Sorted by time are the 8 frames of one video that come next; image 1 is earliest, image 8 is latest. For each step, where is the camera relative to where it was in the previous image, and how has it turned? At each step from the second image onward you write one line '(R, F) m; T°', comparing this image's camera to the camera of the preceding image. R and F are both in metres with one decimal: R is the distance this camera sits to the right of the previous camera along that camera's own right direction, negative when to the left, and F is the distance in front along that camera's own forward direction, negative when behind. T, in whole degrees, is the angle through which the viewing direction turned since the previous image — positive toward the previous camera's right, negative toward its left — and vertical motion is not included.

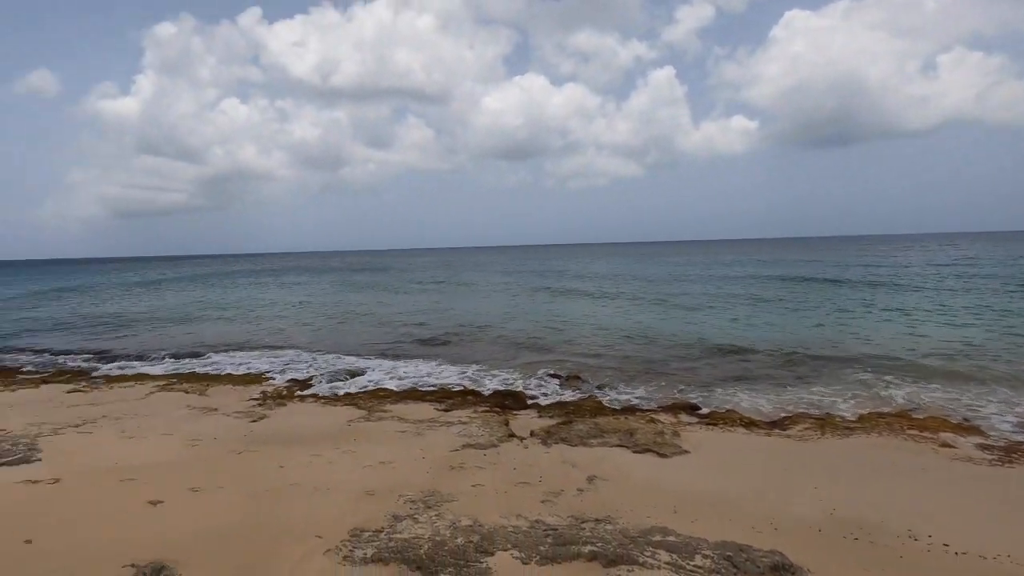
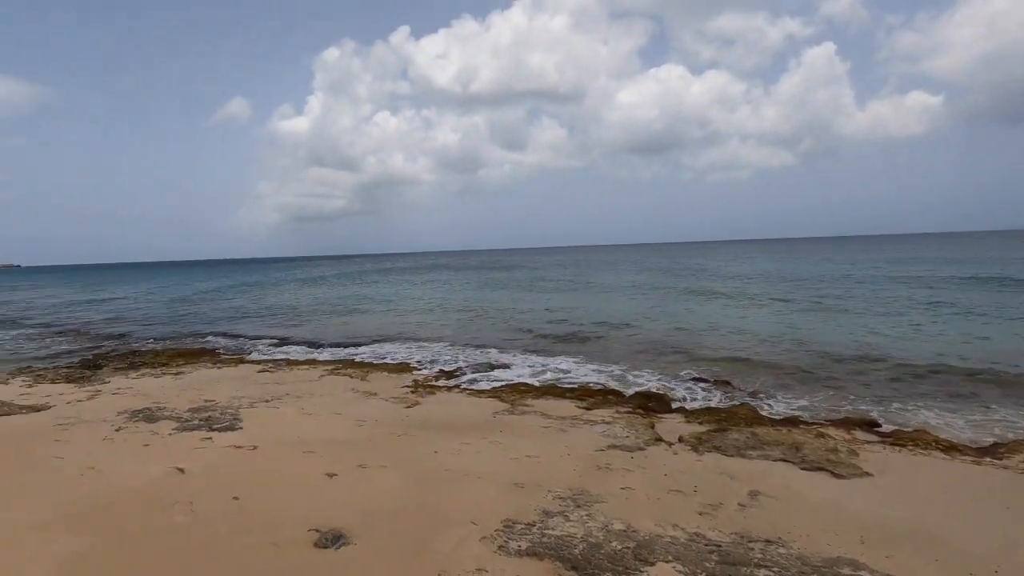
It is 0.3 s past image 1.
(-0.2, +0.1) m; -14°
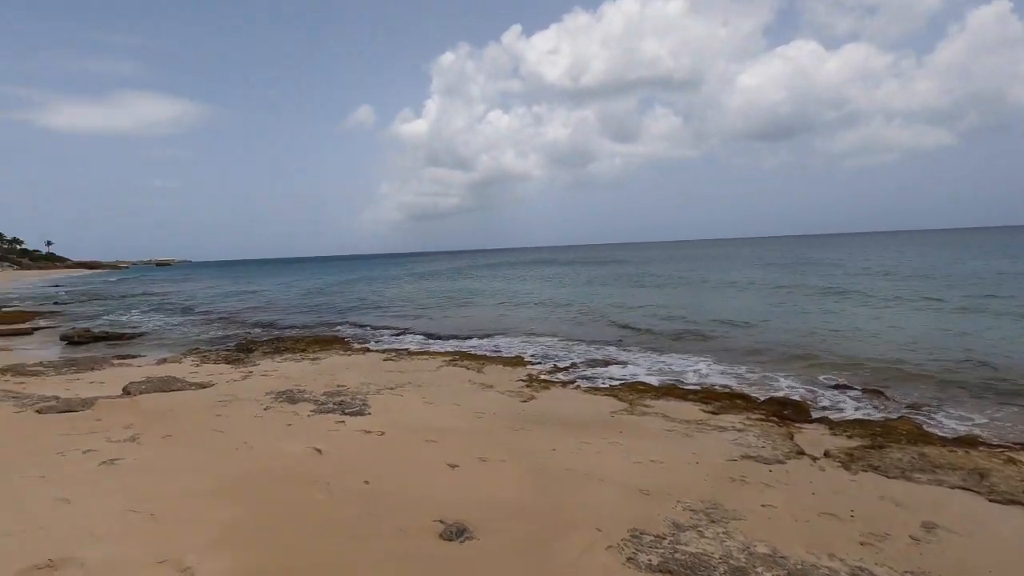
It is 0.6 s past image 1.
(-0.1, +0.2) m; -12°
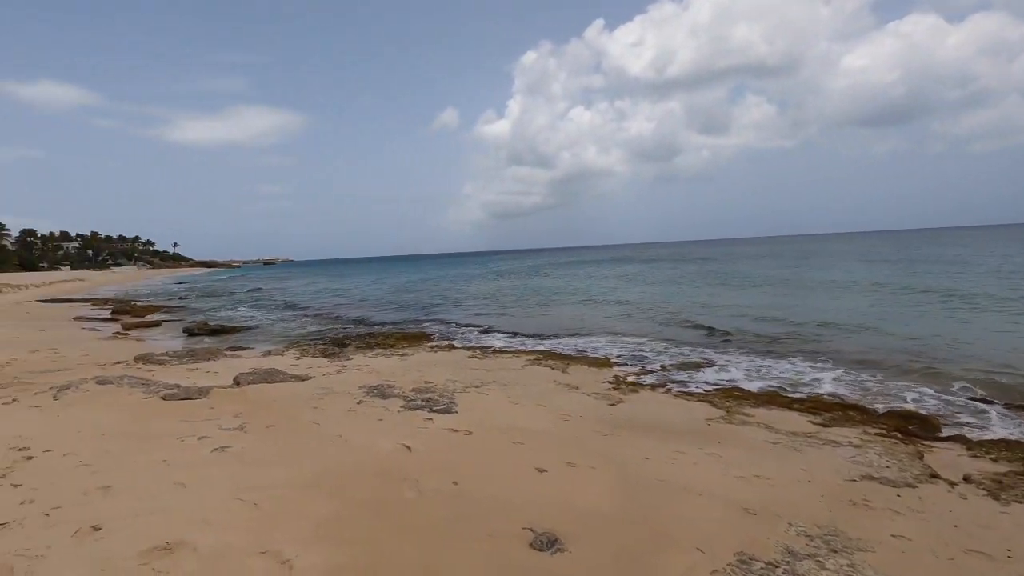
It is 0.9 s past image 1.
(-0.1, +0.1) m; -9°
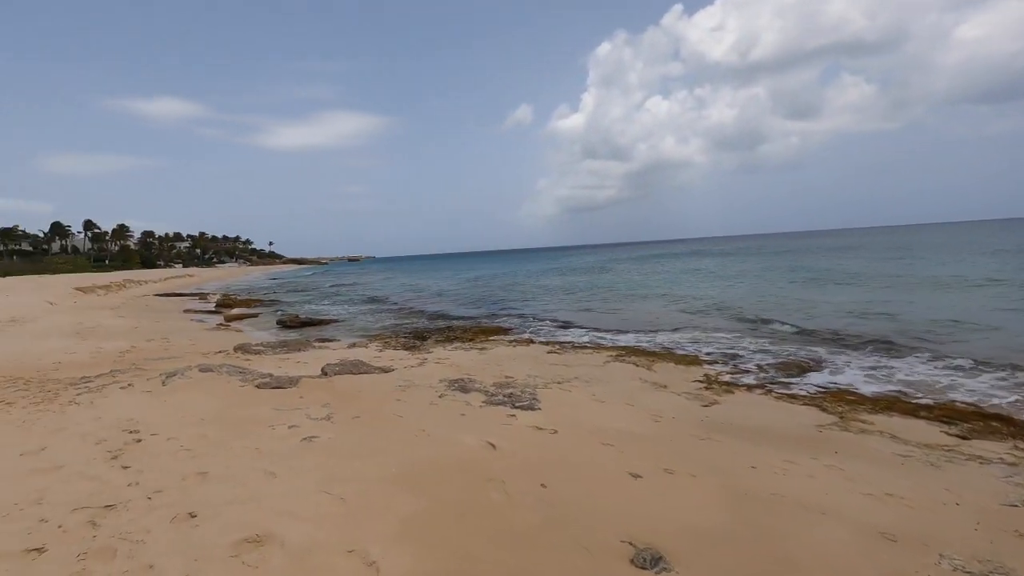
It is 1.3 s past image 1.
(-0.1, +0.3) m; -8°
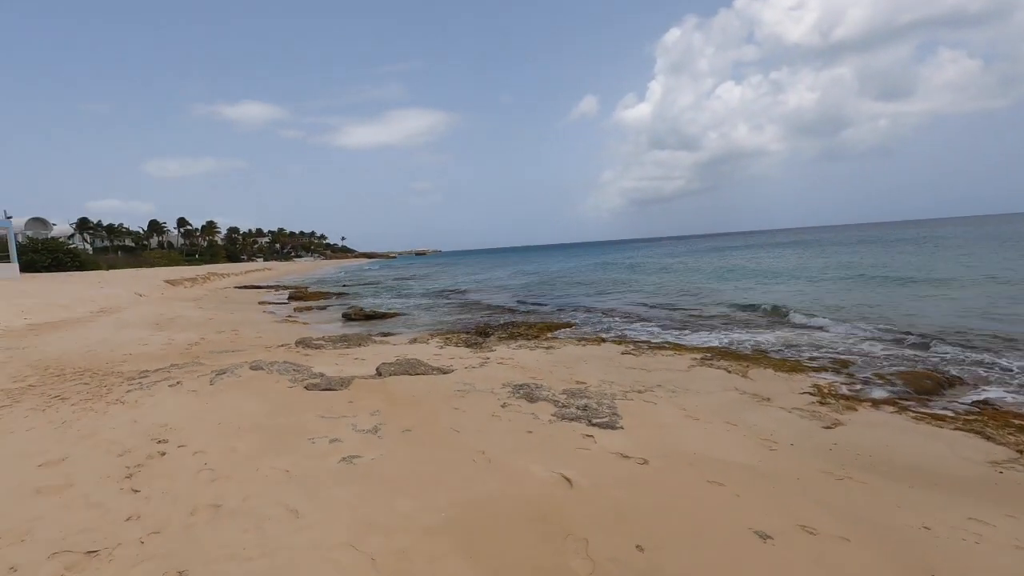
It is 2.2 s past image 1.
(-0.1, +0.9) m; -7°
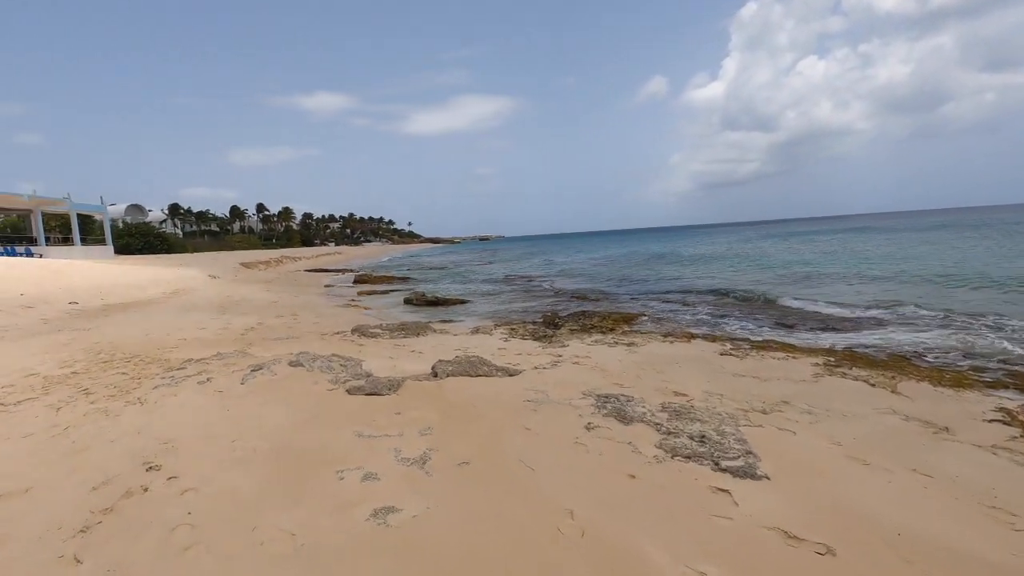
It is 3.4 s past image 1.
(-0.2, +1.3) m; -7°
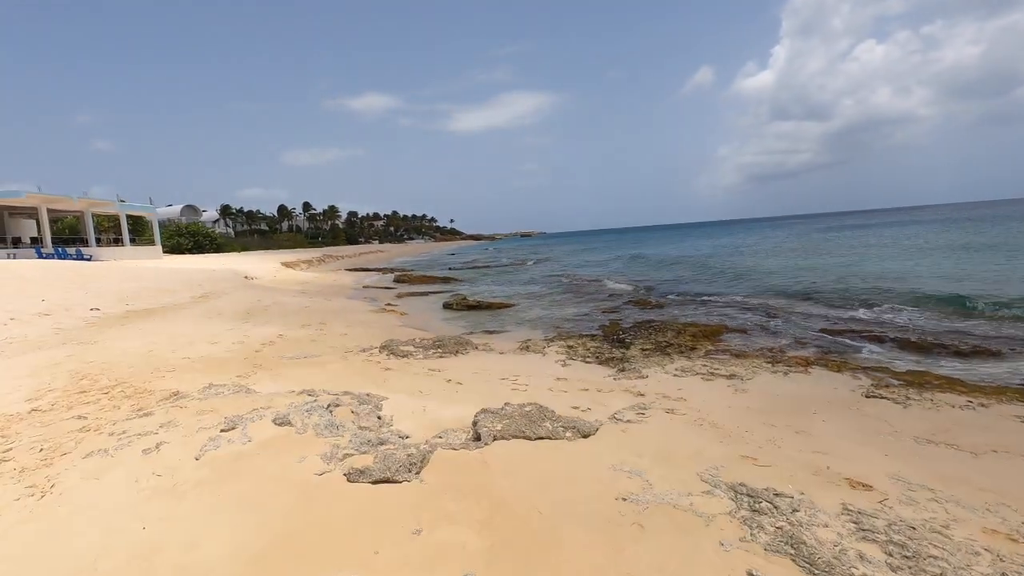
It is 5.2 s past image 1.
(-0.3, +1.9) m; -4°
